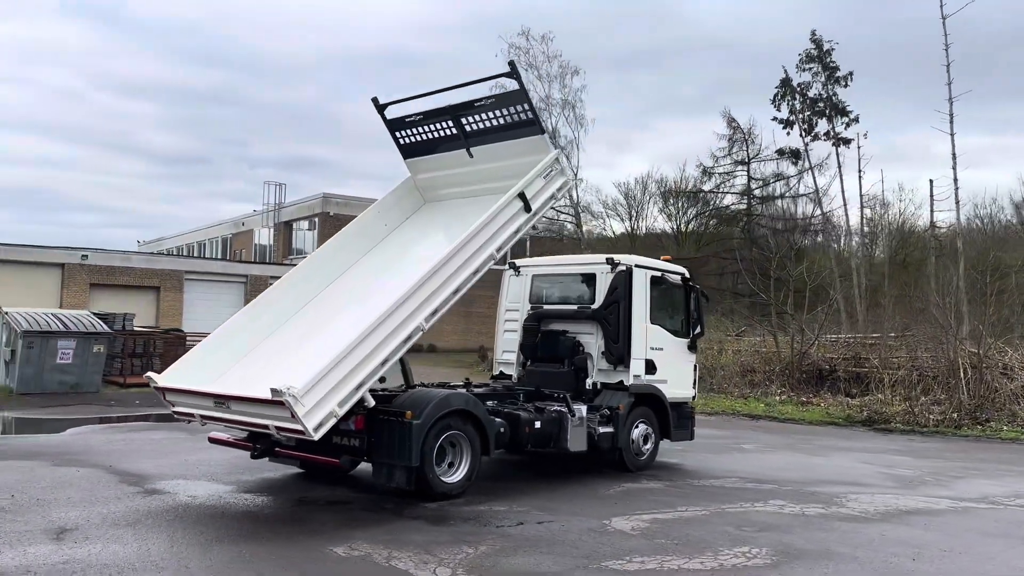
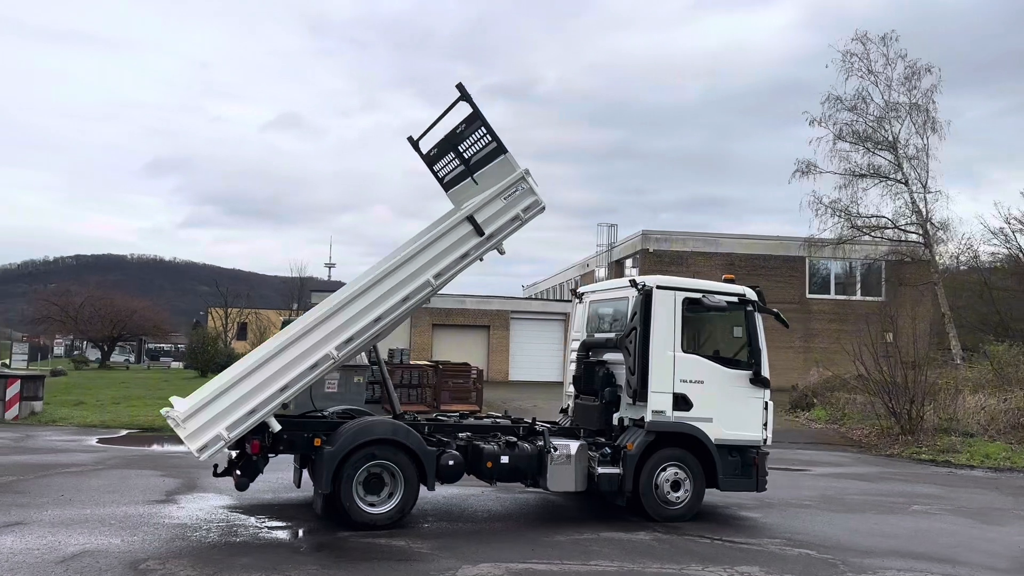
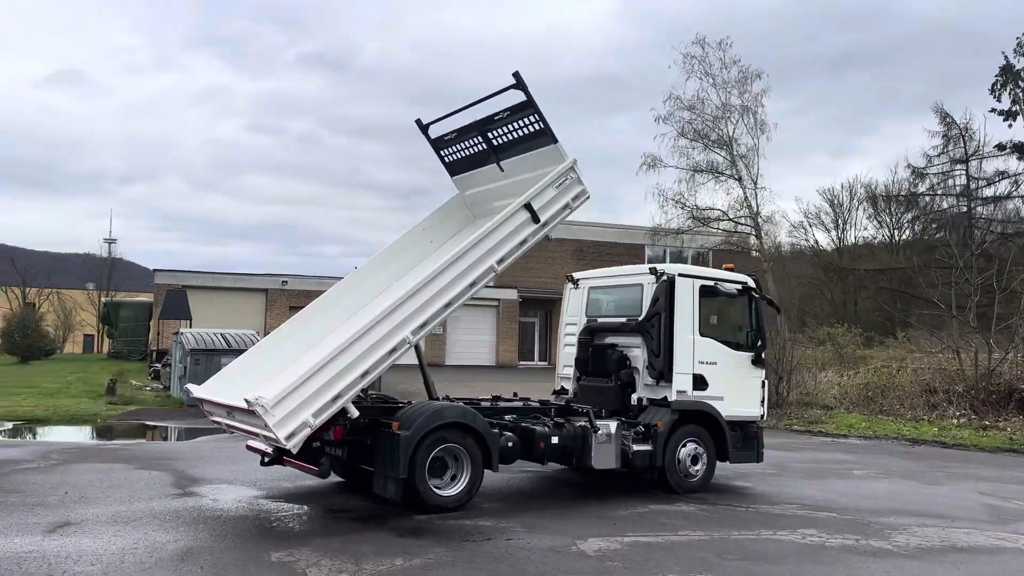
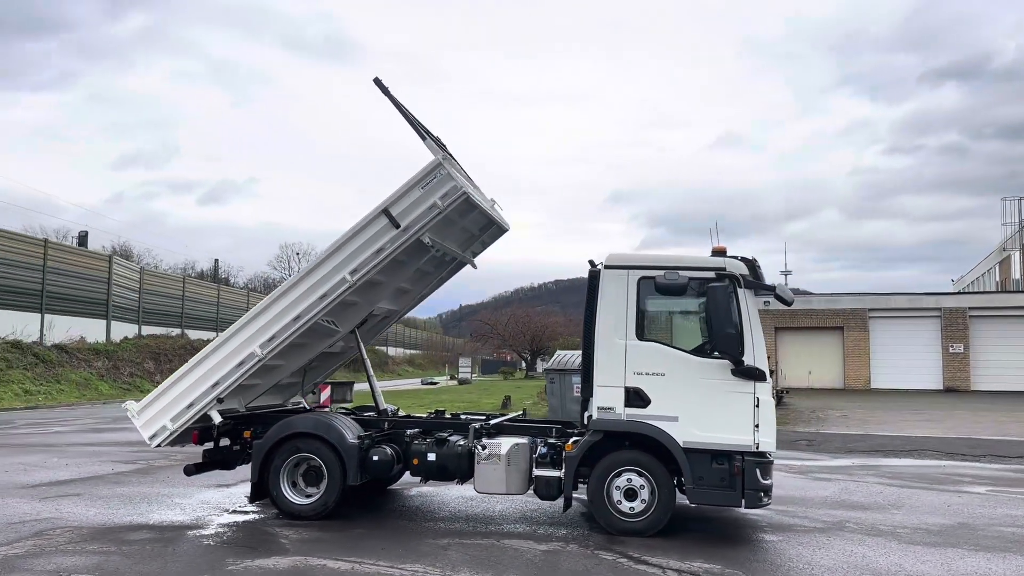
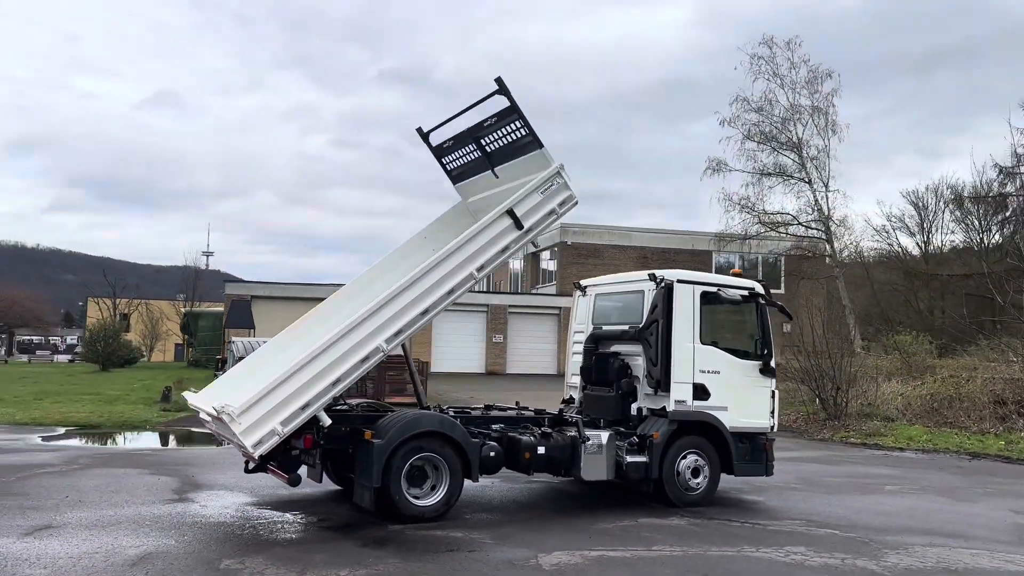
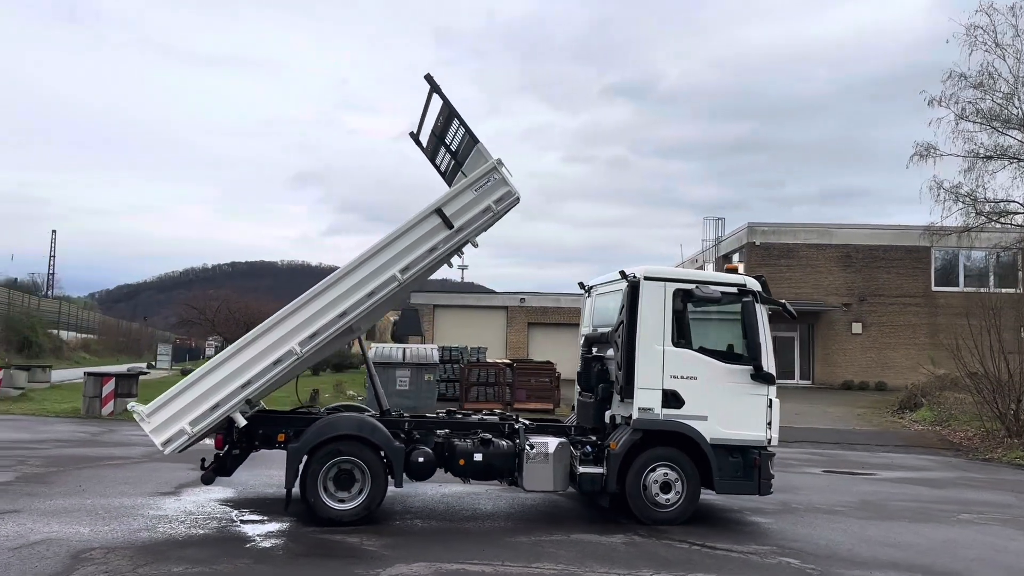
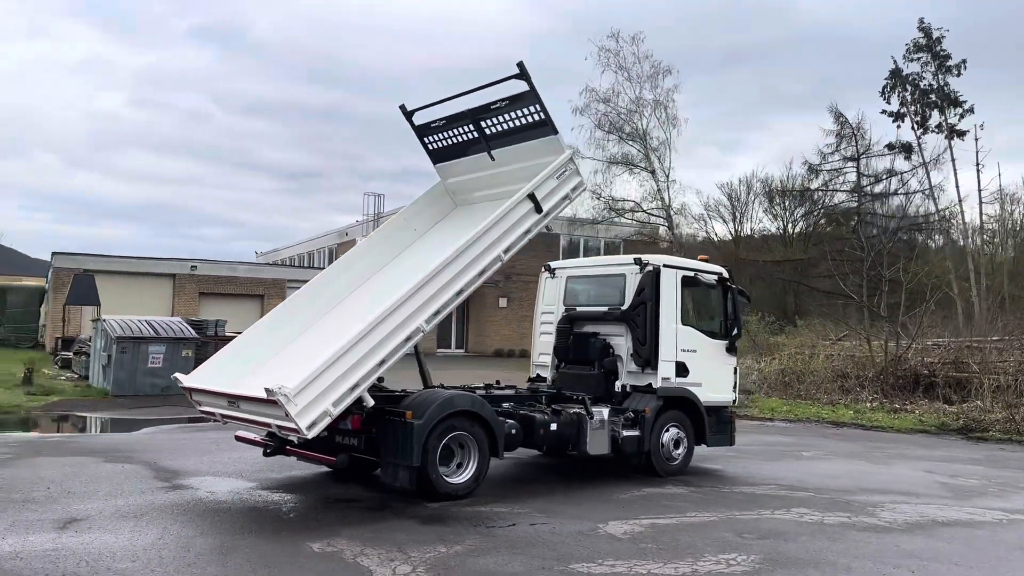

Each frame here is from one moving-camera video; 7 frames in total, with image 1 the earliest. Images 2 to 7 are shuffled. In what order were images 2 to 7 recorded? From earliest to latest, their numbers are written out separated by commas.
7, 3, 5, 2, 6, 4
